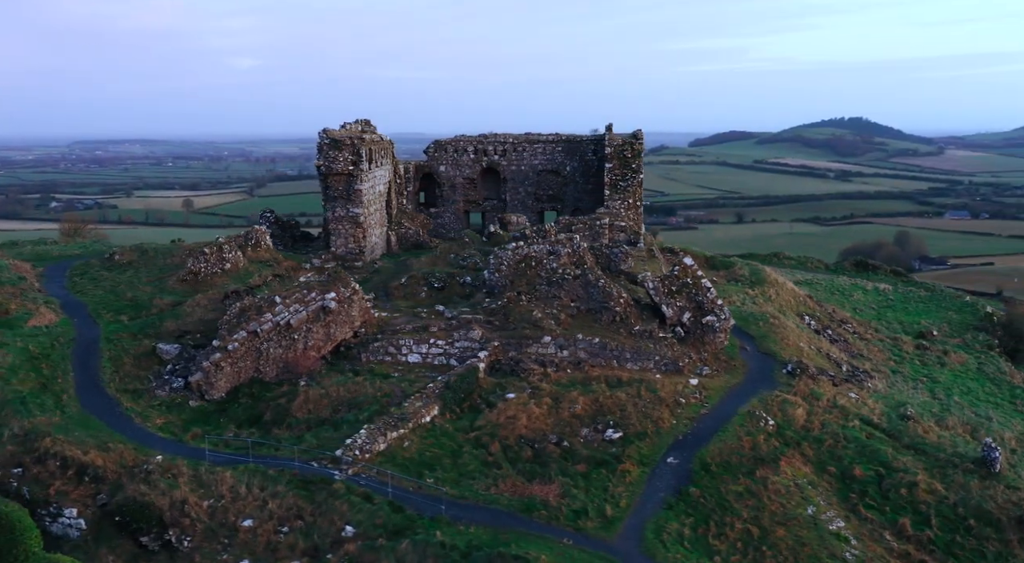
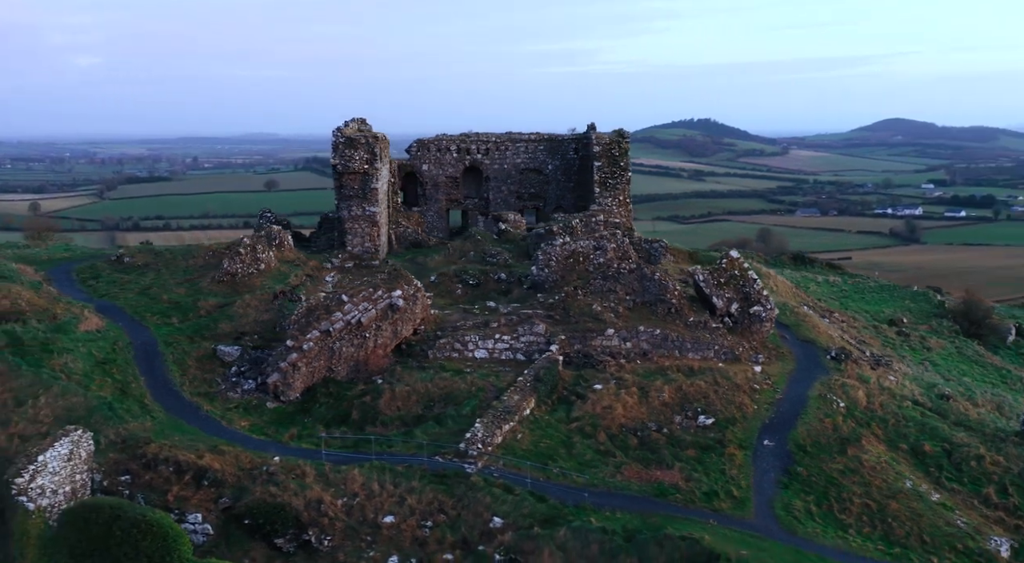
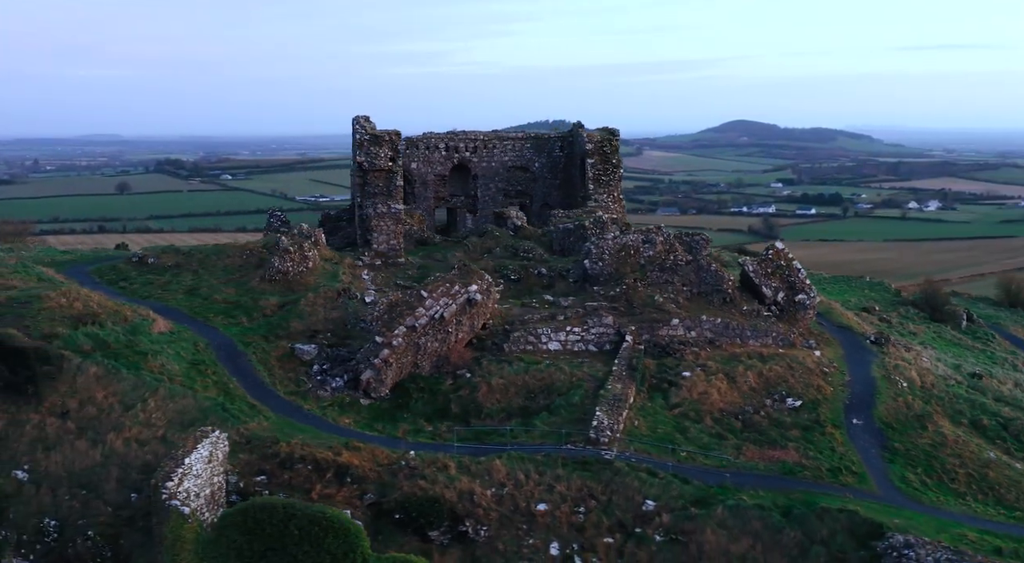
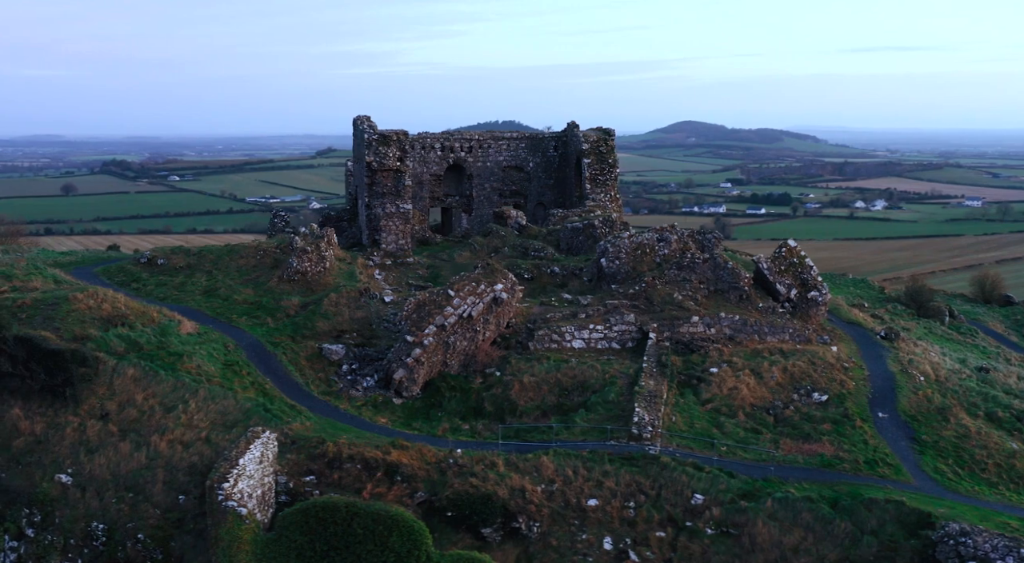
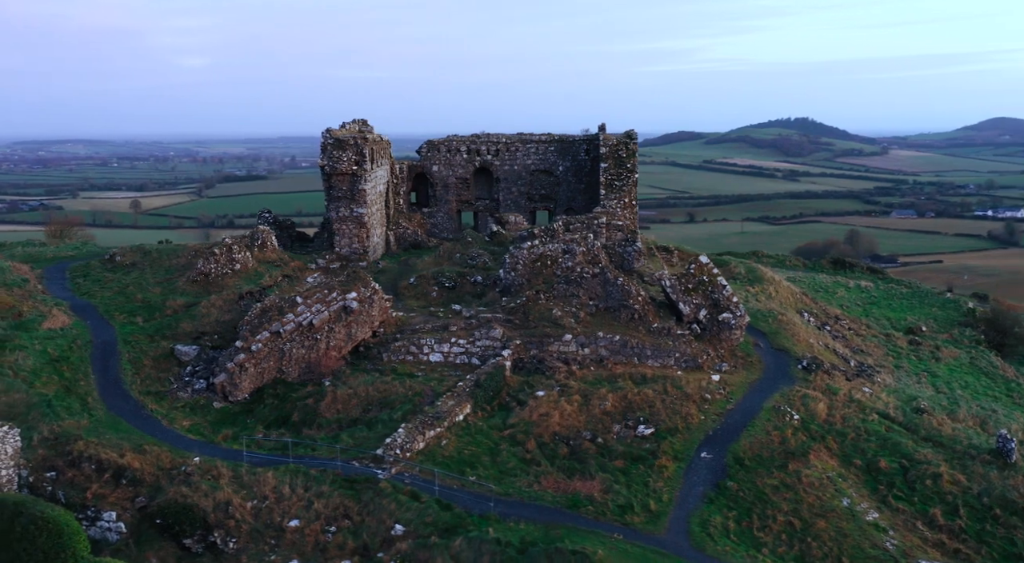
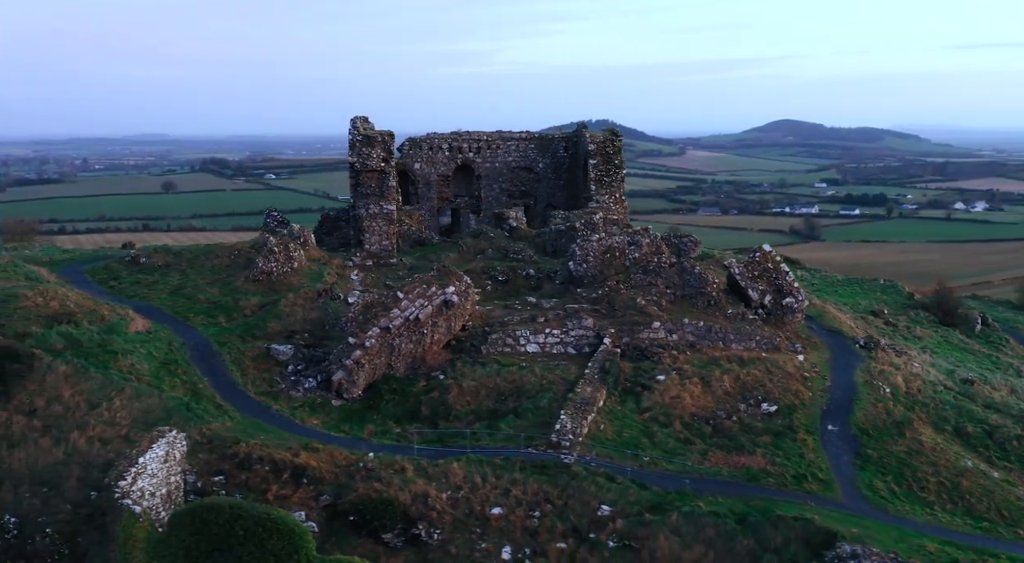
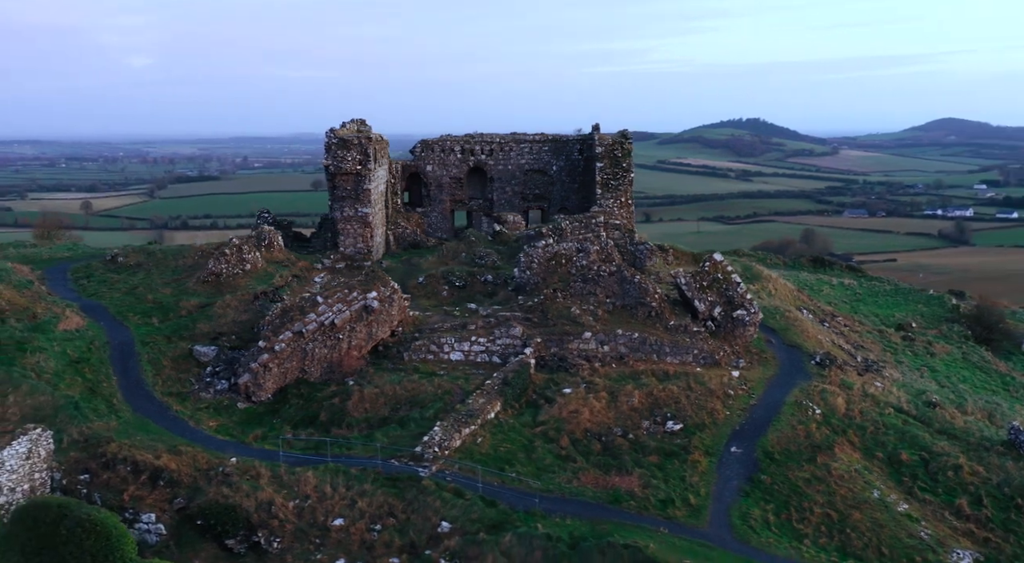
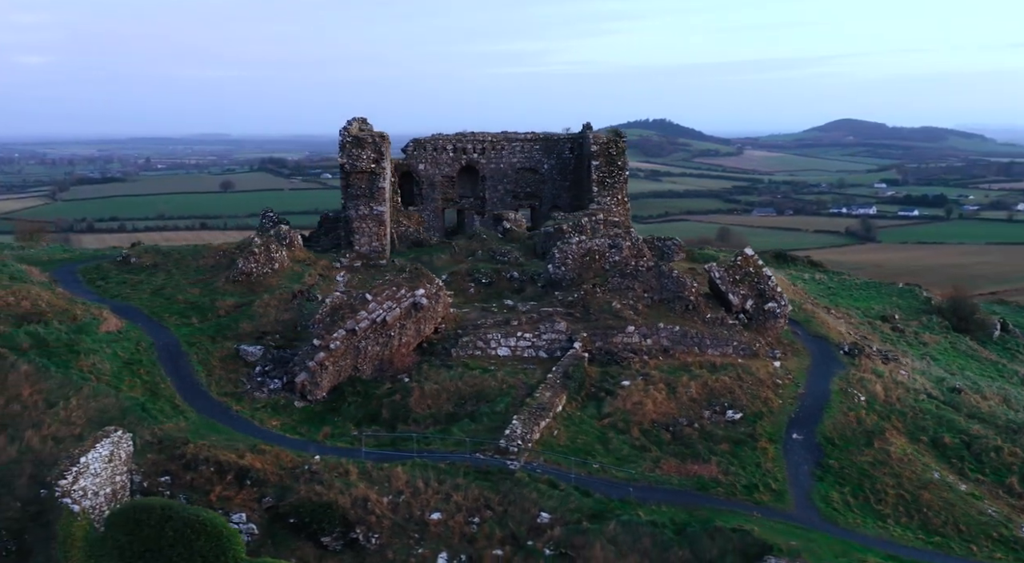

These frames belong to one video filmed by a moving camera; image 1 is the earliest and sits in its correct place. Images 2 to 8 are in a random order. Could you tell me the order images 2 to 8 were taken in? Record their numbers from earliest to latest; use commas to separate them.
5, 7, 2, 8, 6, 3, 4
